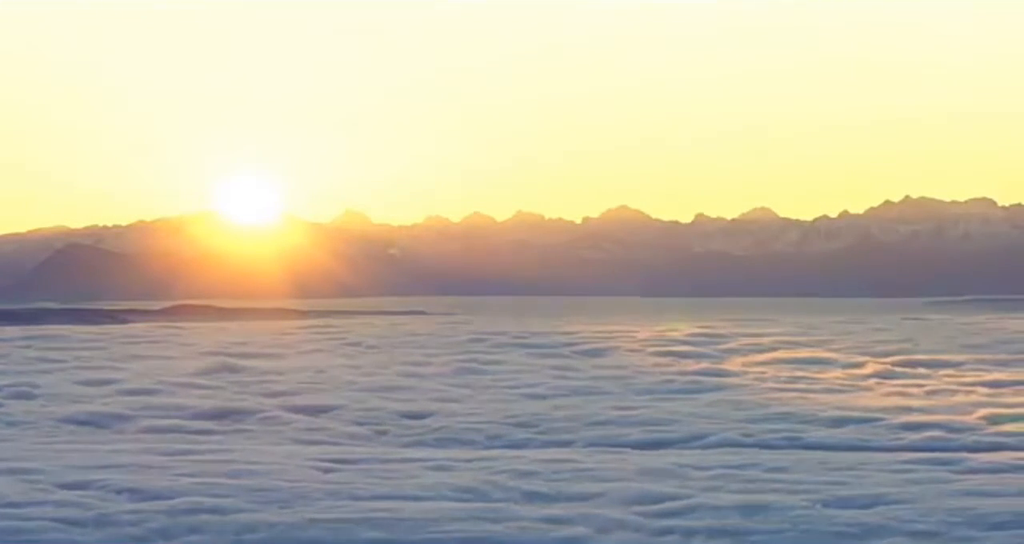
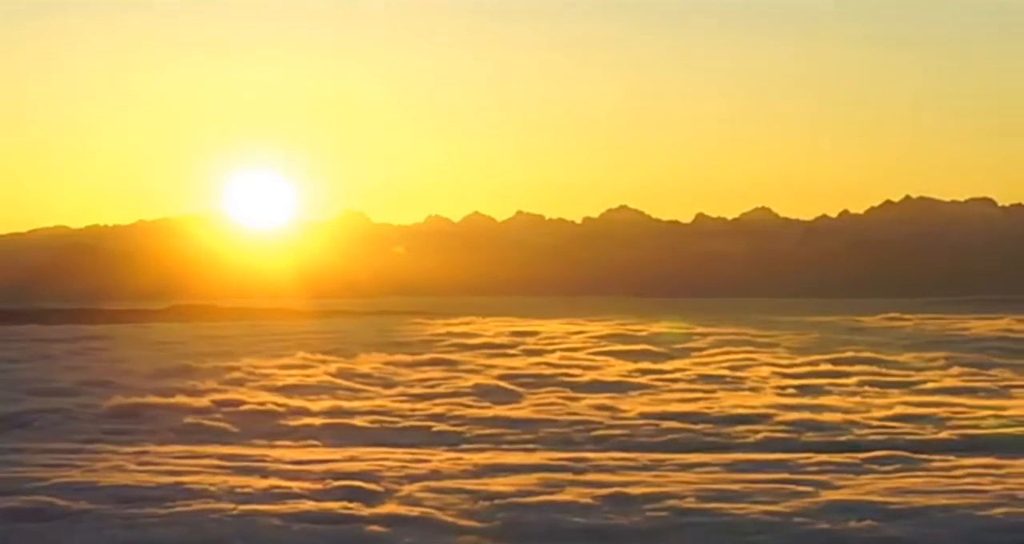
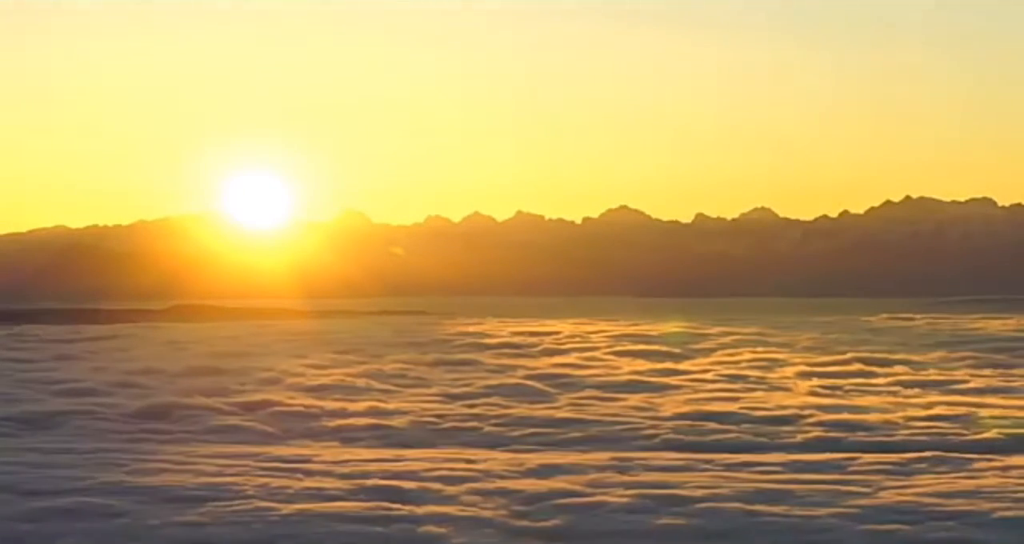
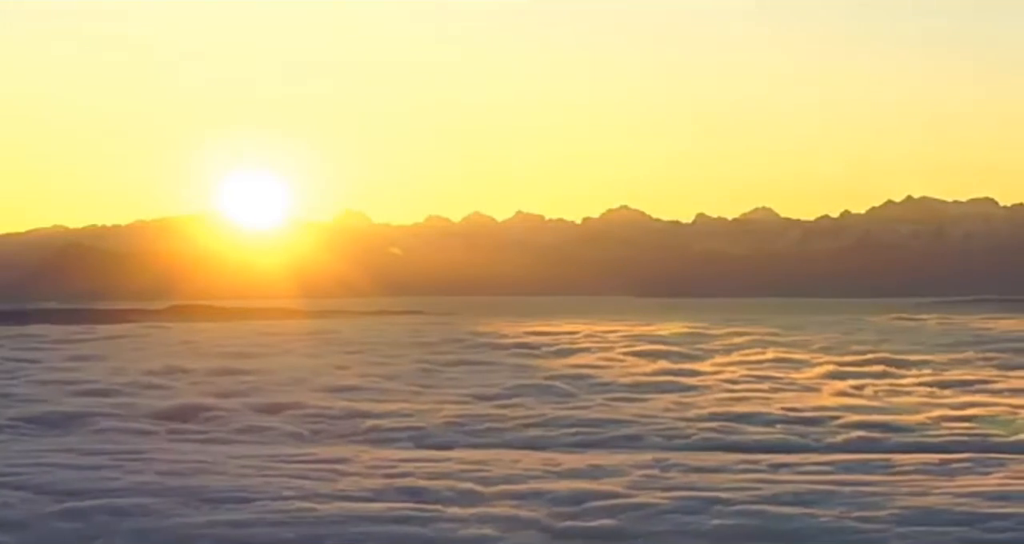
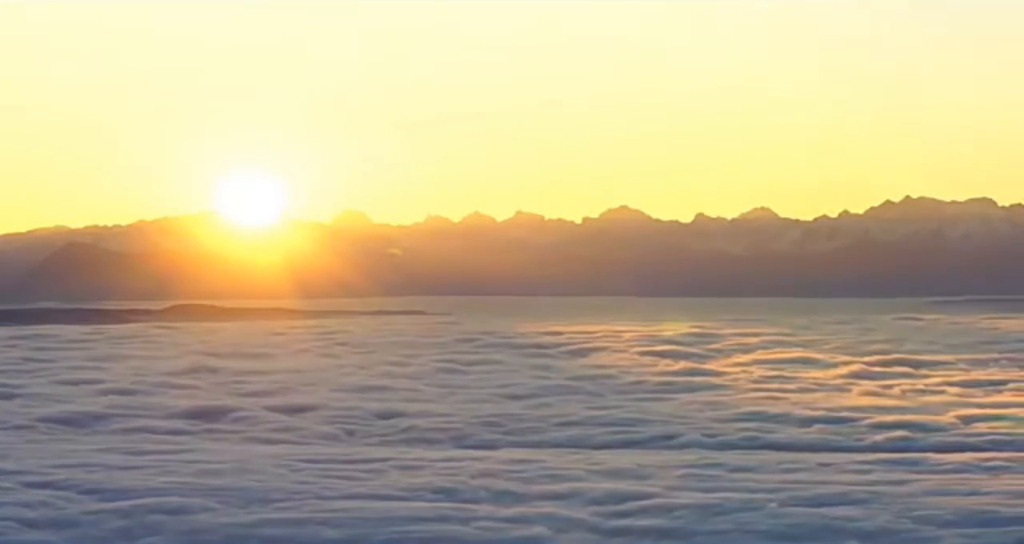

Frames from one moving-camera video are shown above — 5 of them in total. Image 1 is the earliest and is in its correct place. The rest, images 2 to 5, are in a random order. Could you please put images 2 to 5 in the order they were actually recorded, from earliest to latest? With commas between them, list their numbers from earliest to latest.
5, 4, 3, 2
